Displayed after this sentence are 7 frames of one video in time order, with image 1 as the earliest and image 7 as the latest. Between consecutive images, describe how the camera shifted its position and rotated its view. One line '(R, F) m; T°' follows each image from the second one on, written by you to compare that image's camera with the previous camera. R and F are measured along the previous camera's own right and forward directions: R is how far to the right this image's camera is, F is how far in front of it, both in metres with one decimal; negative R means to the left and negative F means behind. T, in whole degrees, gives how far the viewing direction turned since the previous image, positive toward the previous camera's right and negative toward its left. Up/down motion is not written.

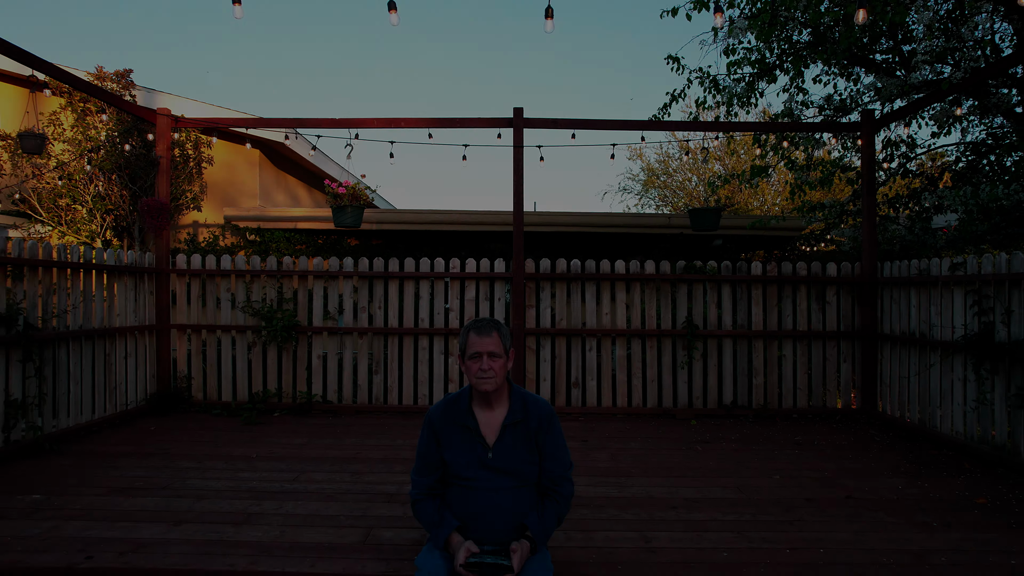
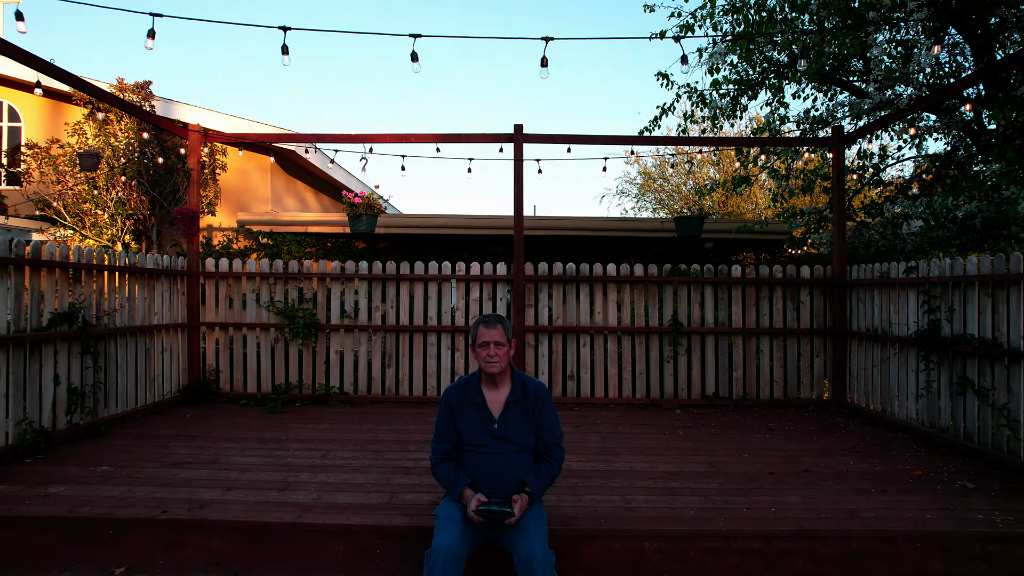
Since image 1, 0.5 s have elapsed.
(0.0, -0.5) m; 0°
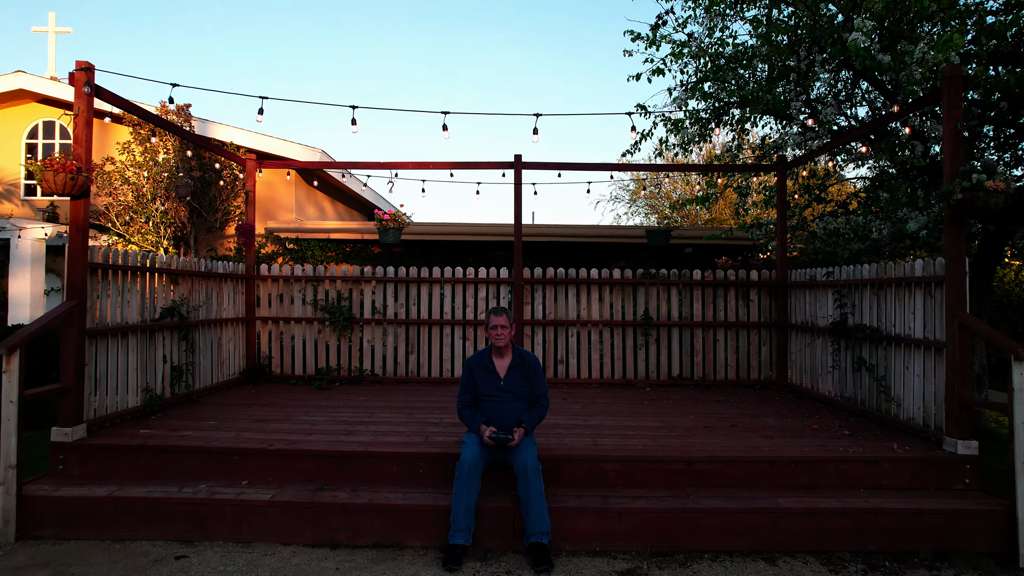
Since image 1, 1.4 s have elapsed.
(0.0, -1.2) m; 0°
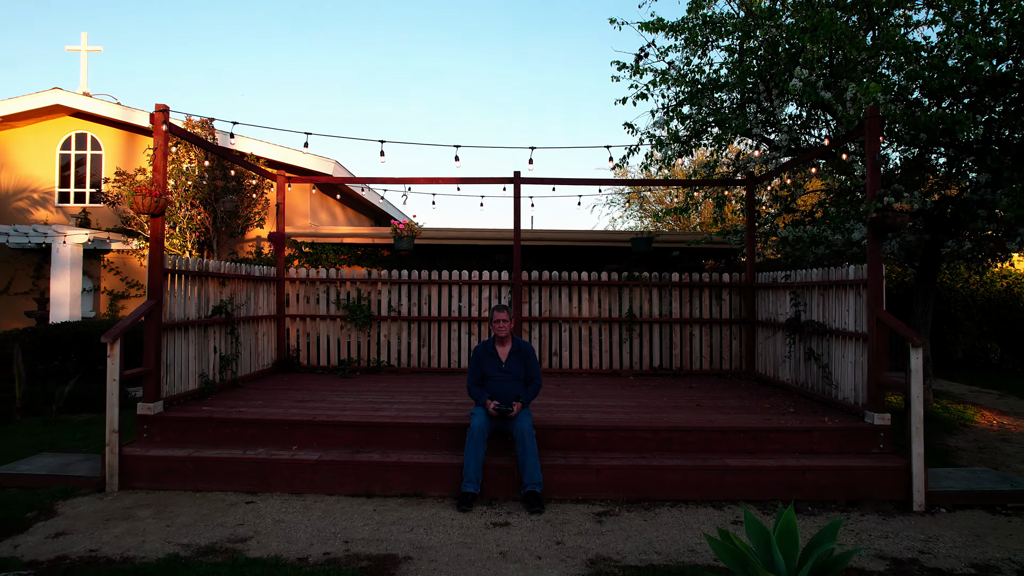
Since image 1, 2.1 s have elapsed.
(0.0, -0.9) m; 0°
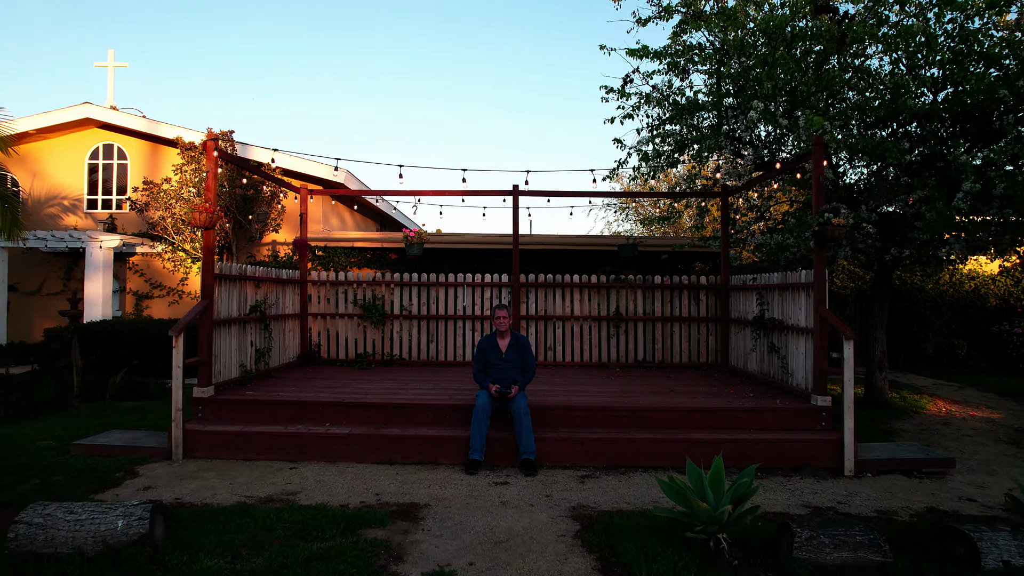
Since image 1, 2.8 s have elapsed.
(0.0, -0.9) m; 0°
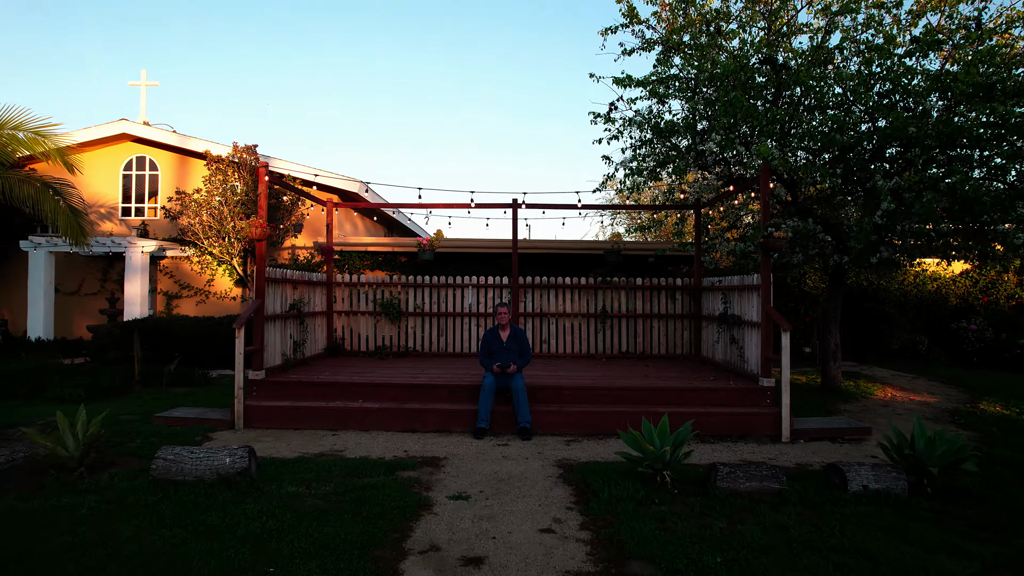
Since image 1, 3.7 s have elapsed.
(0.0, -1.2) m; 0°
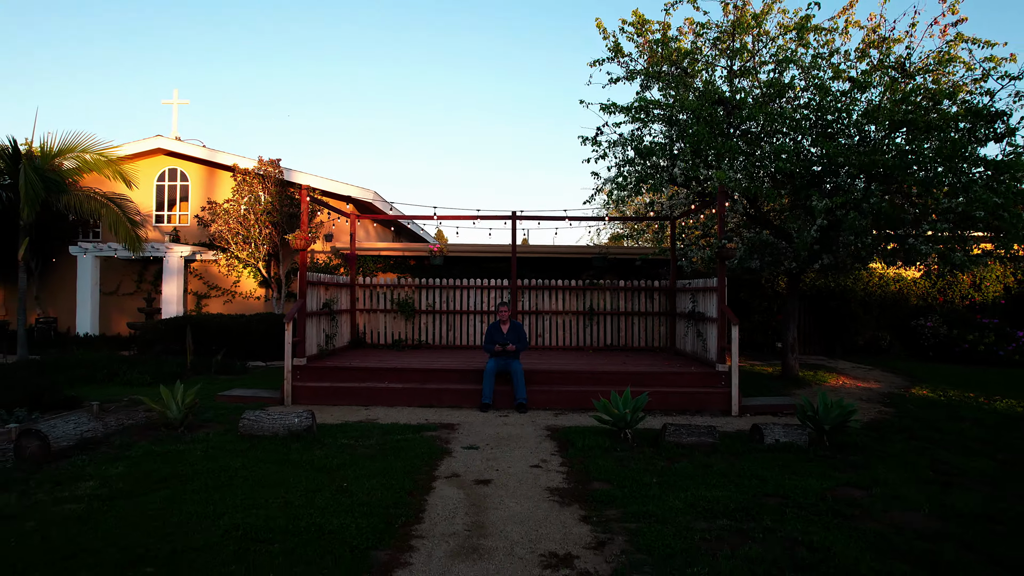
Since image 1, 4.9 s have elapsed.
(0.0, -1.5) m; 0°
